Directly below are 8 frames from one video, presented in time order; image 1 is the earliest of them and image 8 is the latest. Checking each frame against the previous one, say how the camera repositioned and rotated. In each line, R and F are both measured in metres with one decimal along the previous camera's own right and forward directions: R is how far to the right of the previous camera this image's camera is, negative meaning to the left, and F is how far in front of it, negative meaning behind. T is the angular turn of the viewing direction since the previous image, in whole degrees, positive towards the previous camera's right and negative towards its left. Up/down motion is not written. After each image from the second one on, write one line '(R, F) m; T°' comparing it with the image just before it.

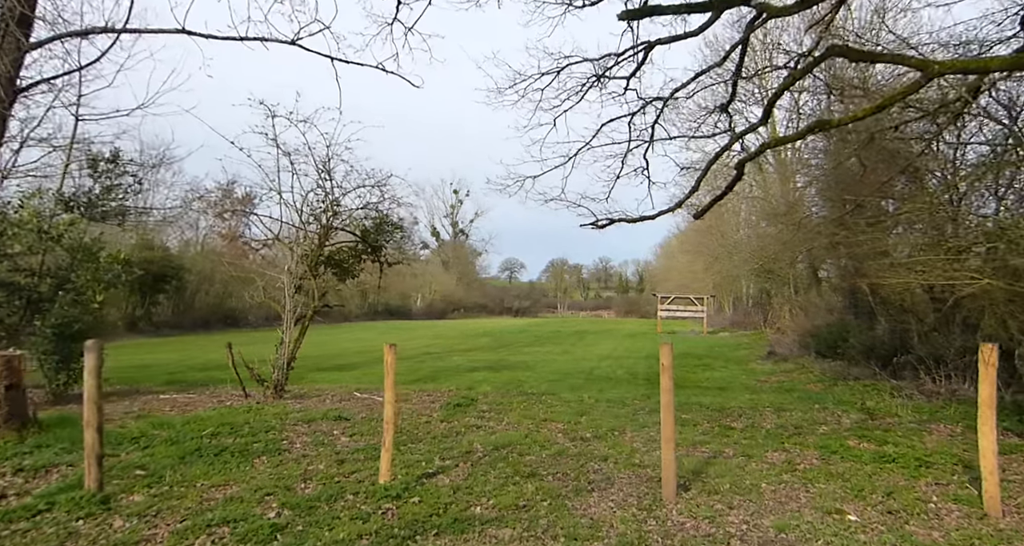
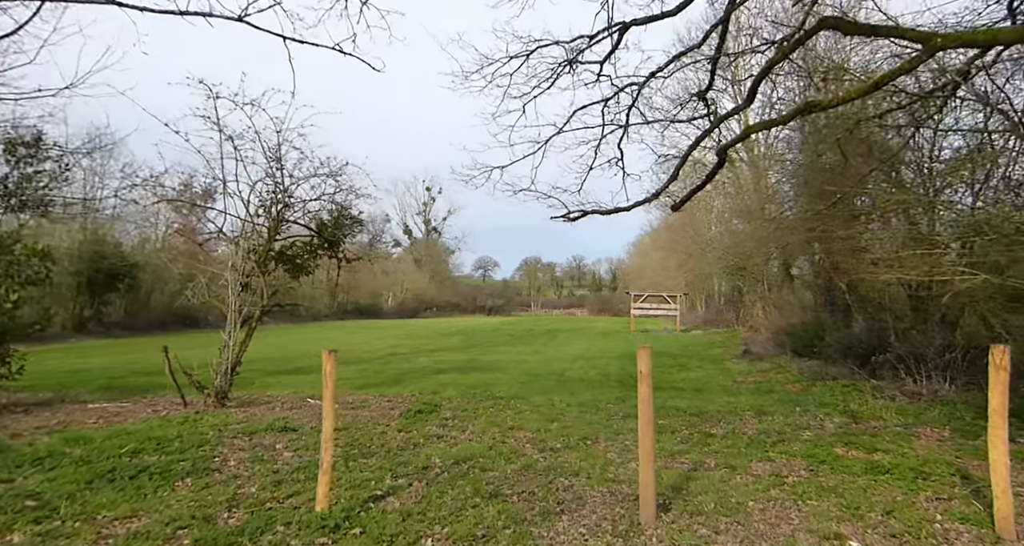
(+0.1, +0.6) m; +2°
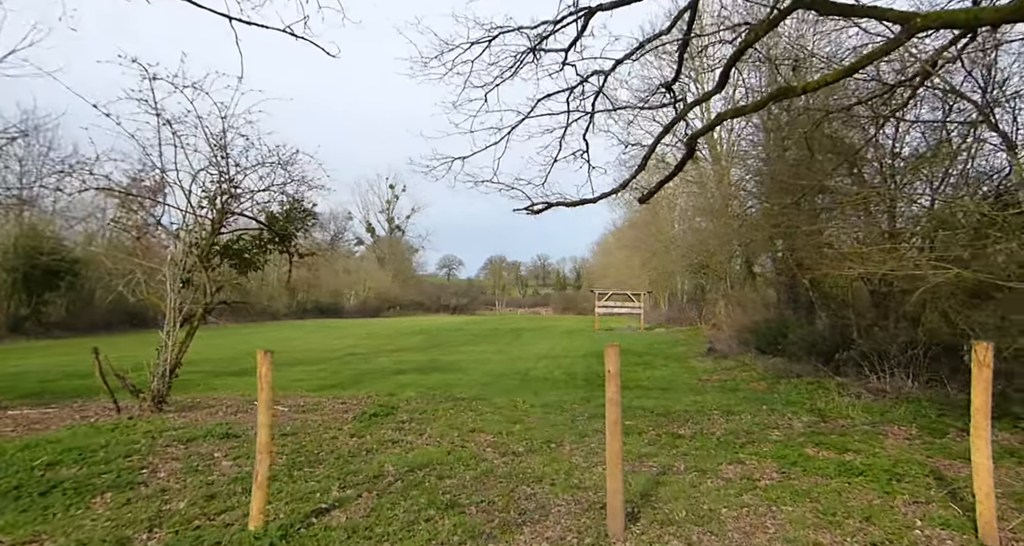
(0.0, +0.4) m; +3°
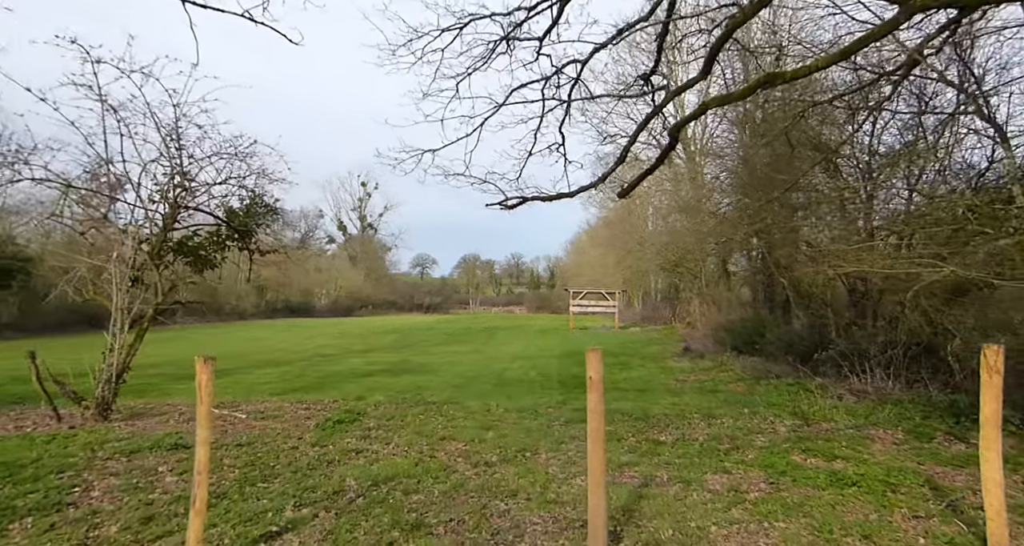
(0.0, +0.4) m; +2°
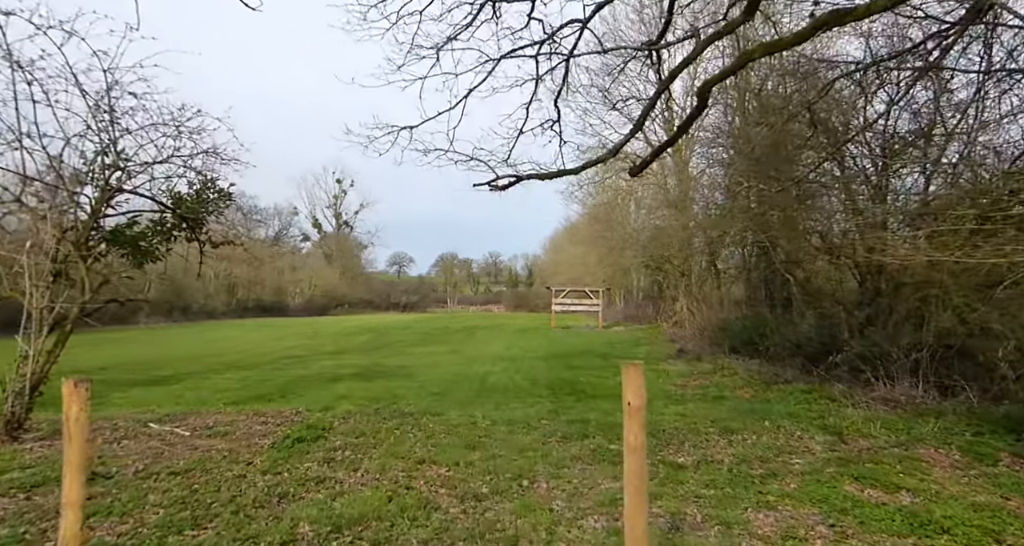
(-0.1, +1.1) m; +2°
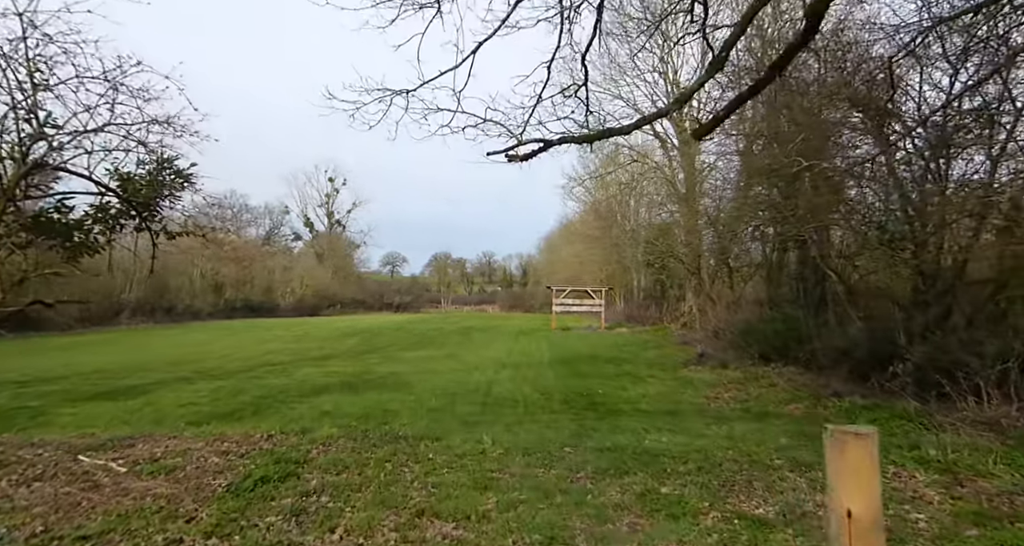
(-0.2, +1.4) m; +1°
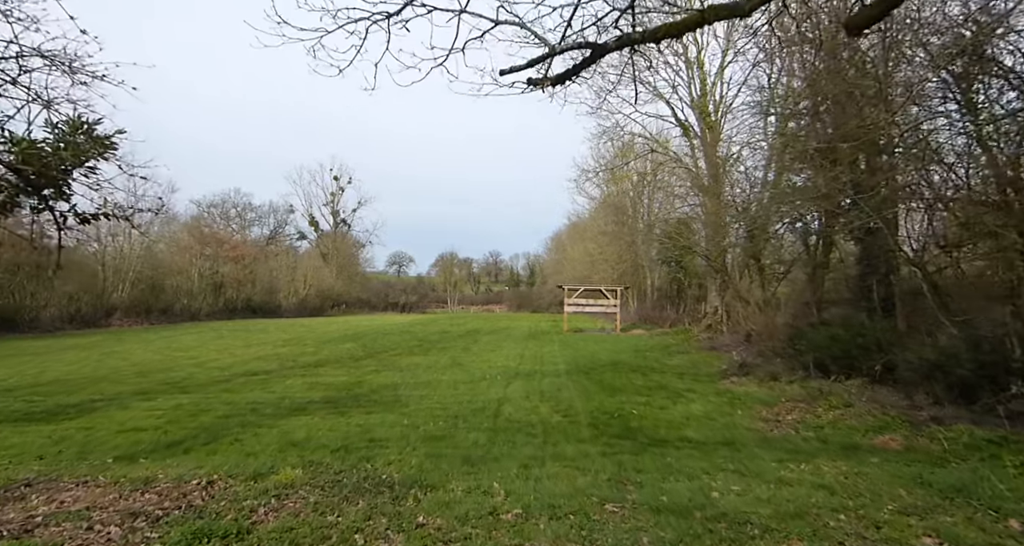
(-0.1, +1.8) m; -1°
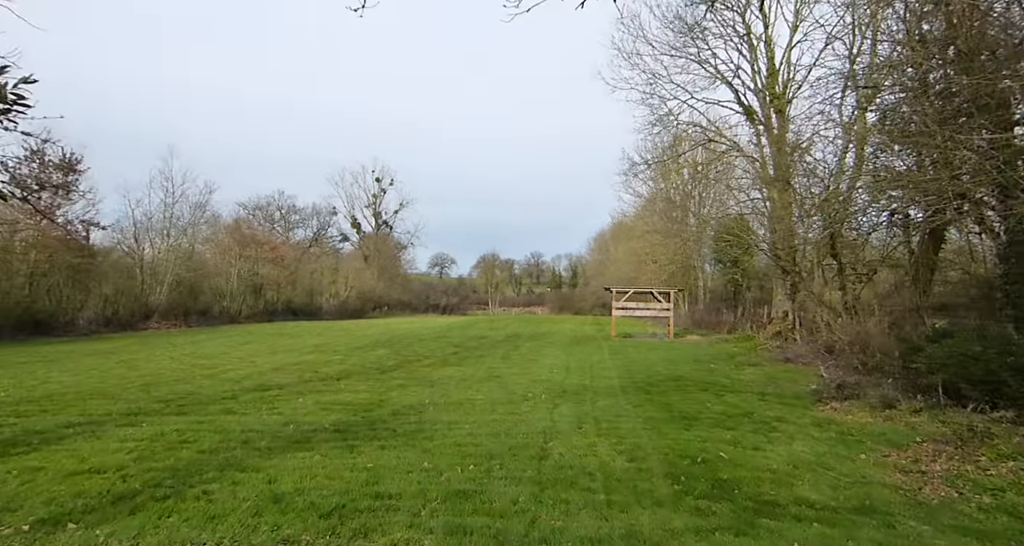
(-0.1, +1.9) m; -4°
